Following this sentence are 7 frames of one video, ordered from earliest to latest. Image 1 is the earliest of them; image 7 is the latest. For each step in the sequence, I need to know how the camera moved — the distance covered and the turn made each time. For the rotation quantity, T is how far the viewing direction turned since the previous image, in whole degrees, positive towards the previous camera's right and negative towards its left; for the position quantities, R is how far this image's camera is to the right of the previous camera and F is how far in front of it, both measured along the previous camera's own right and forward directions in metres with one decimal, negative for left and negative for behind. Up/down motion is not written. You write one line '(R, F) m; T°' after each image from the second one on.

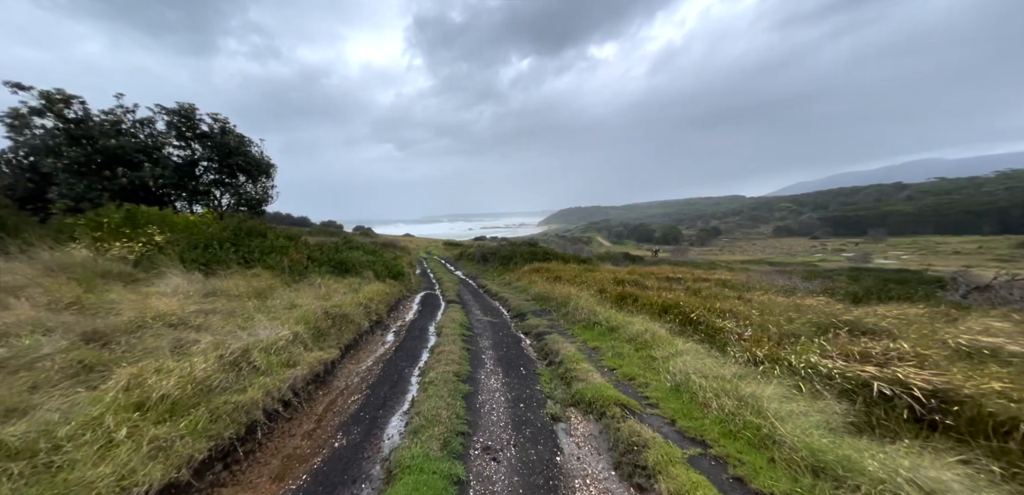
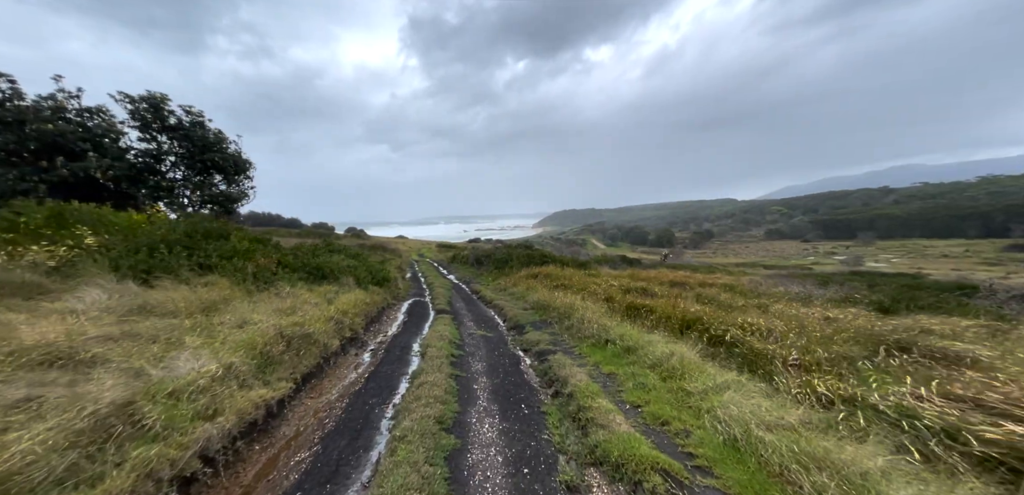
(-0.1, +1.7) m; +1°
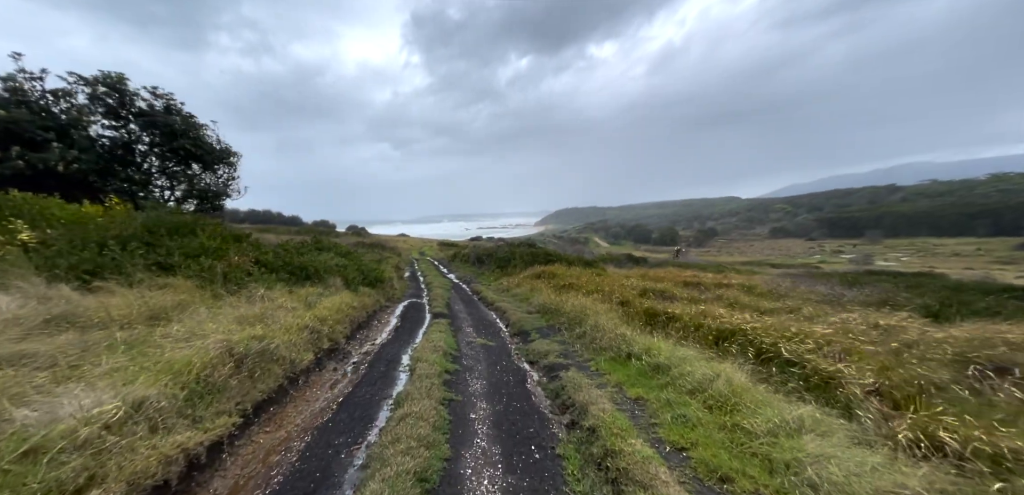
(-0.1, +1.5) m; 0°
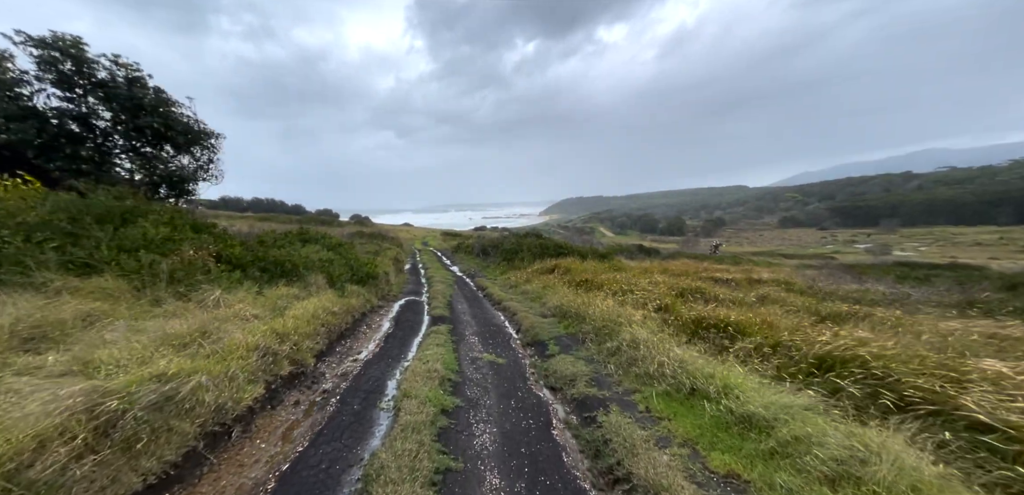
(-0.3, +2.4) m; -1°
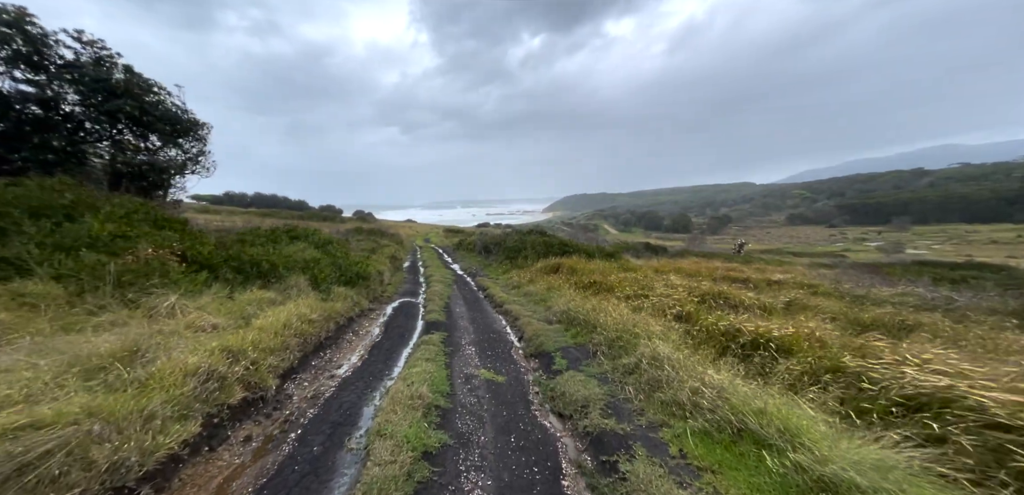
(0.0, +1.3) m; -1°
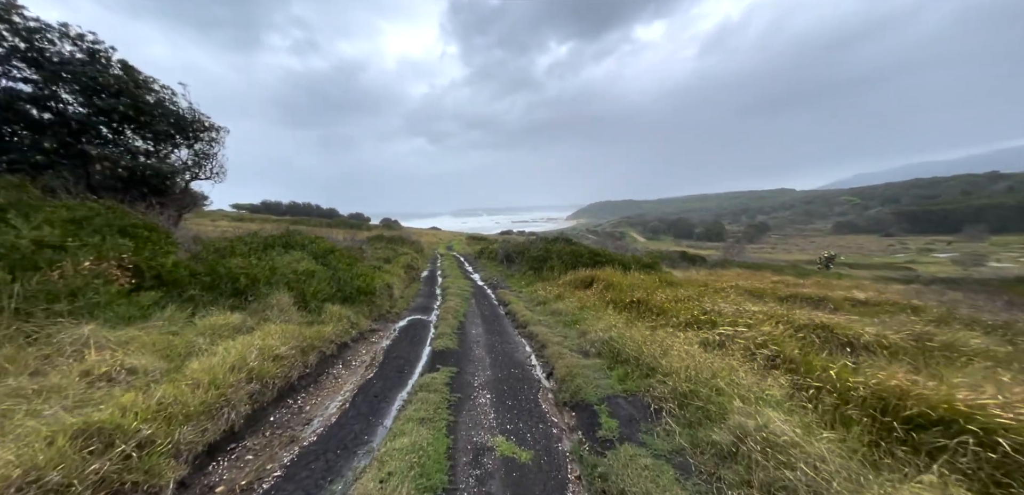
(-0.1, +2.5) m; -4°
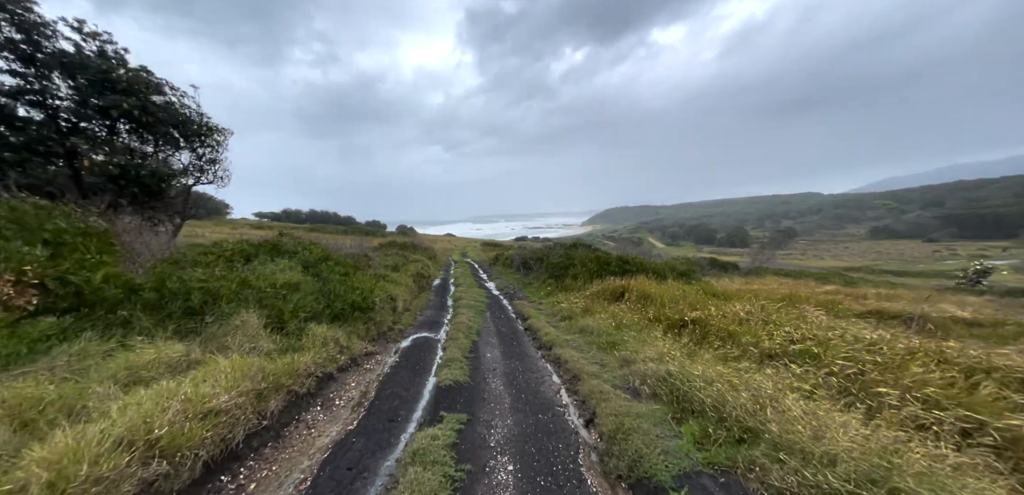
(-0.2, +2.3) m; -2°
